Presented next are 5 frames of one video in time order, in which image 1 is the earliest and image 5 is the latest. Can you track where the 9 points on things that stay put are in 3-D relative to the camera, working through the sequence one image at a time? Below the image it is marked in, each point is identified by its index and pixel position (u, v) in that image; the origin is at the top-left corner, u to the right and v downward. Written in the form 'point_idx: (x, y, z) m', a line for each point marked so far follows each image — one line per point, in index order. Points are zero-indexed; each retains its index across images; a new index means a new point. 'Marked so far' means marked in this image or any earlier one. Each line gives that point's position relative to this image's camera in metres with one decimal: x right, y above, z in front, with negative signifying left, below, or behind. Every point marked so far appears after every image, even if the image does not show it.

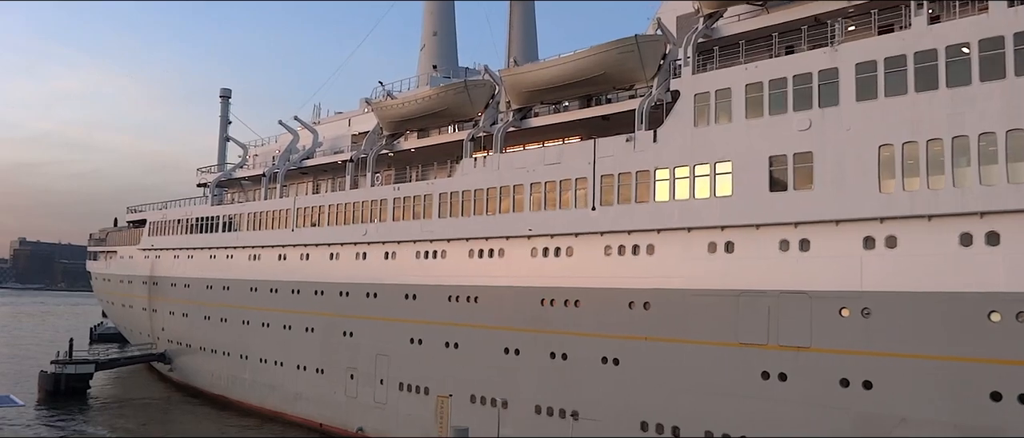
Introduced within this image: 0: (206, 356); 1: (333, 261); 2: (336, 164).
0: (-6.7, -3.0, +17.8) m
1: (-3.2, -0.7, +14.3) m
2: (-3.4, +1.1, +15.9) m
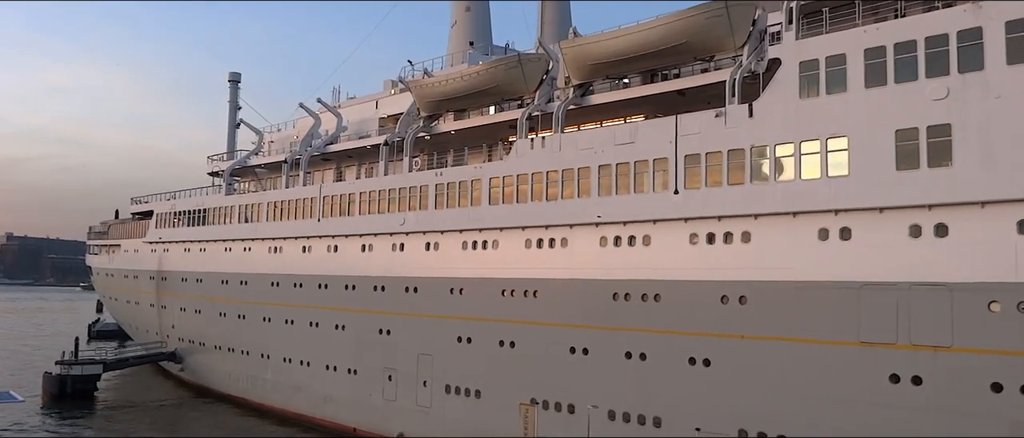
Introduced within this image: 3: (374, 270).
0: (-6.0, -2.8, +16.7) m
1: (-2.4, -0.6, +13.2) m
2: (-2.7, +1.3, +14.8) m
3: (-2.2, -0.8, +13.0) m
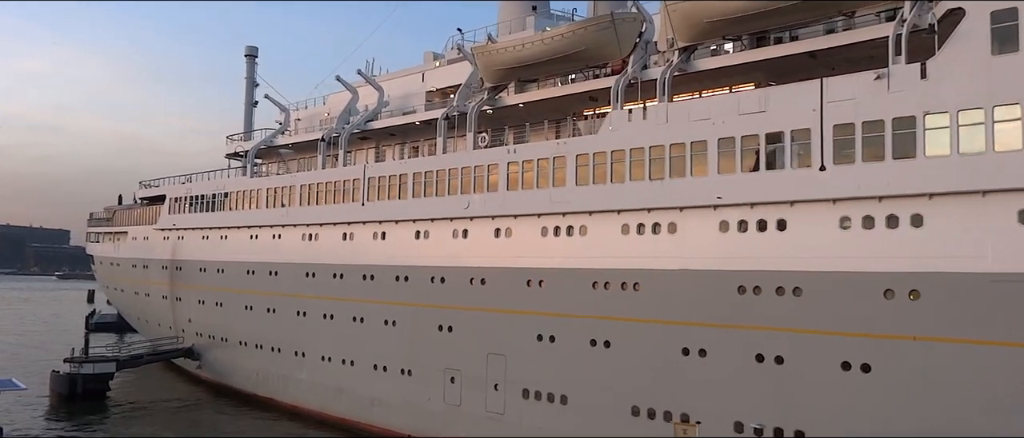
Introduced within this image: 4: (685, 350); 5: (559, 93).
0: (-5.0, -2.5, +15.3) m
1: (-1.3, -0.3, +11.9) m
2: (-1.6, +1.6, +13.4) m
3: (-1.2, -0.6, +11.7) m
4: (+1.8, -1.4, +8.6) m
5: (+0.6, +1.7, +11.1) m
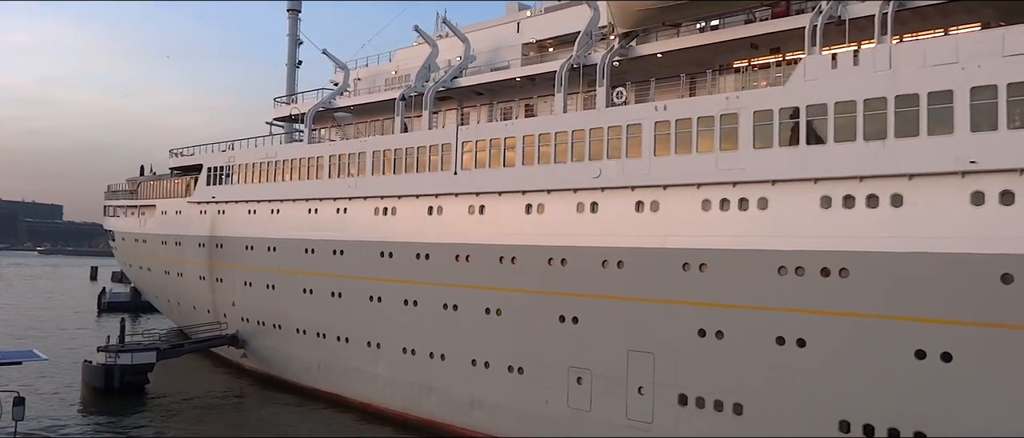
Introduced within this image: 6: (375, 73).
0: (-3.5, -2.1, +13.6) m
1: (+0.3, 0.0, +10.1) m
2: (0.0, +2.0, +11.6) m
3: (+0.4, -0.2, +9.9) m
4: (+3.5, -1.1, +6.9) m
5: (+2.3, +2.0, +9.3) m
6: (-2.4, +2.6, +14.4) m
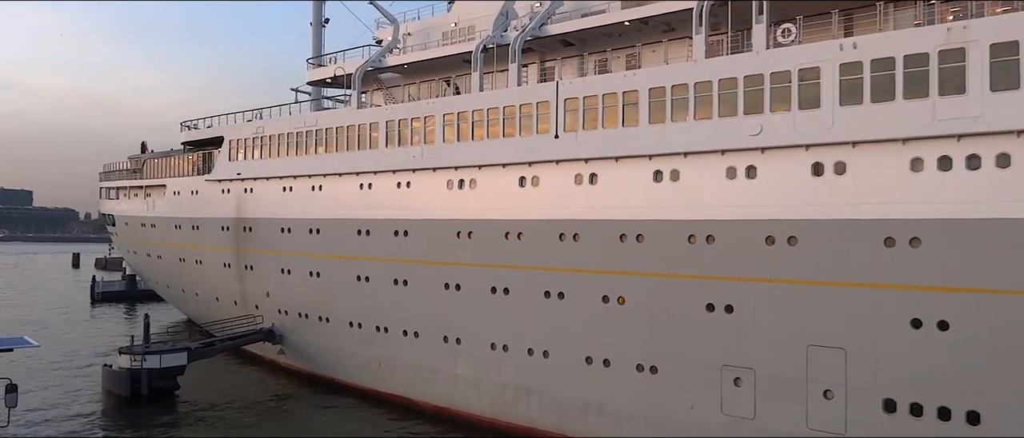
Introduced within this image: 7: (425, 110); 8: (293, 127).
0: (-2.2, -1.7, +11.8) m
1: (+1.6, +0.4, +8.4) m
2: (+1.2, +2.3, +9.8) m
3: (+1.7, +0.1, +8.2) m
4: (+4.9, -0.8, +5.3) m
5: (+3.6, +2.4, +7.6) m
6: (-1.3, +3.0, +12.5) m
7: (-1.2, +1.5, +11.0) m
8: (-3.6, +1.5, +13.2) m
